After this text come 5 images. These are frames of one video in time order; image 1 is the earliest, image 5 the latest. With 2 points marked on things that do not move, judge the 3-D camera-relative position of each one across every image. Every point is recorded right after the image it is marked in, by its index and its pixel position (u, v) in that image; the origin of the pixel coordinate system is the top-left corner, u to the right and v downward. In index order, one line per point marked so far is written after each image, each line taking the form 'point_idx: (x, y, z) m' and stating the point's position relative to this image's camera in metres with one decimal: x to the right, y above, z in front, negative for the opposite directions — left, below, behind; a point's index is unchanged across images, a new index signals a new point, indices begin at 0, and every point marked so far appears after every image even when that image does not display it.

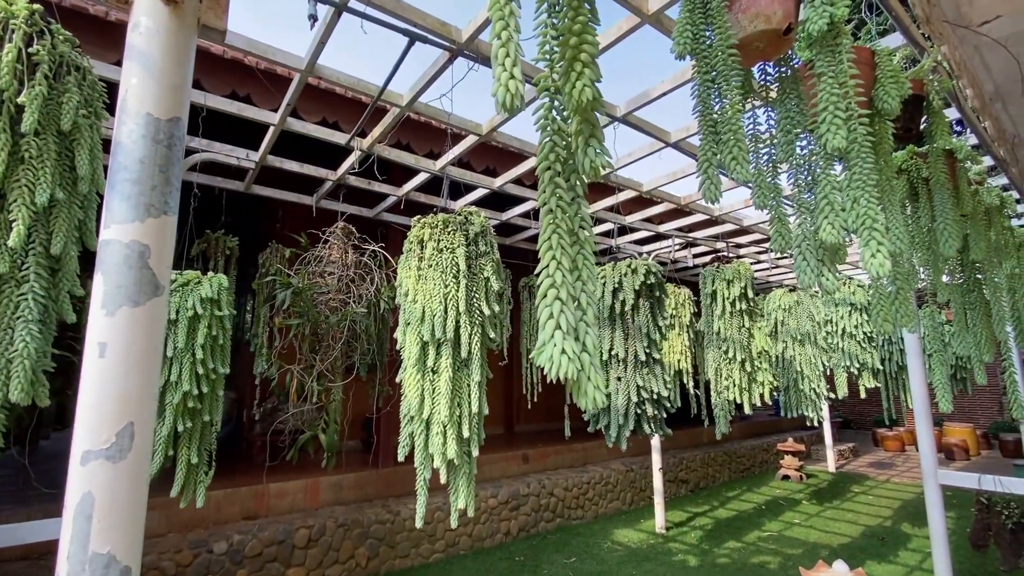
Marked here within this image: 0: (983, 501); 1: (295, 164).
0: (+2.6, -1.2, +2.7) m
1: (-1.2, +0.7, +2.7) m
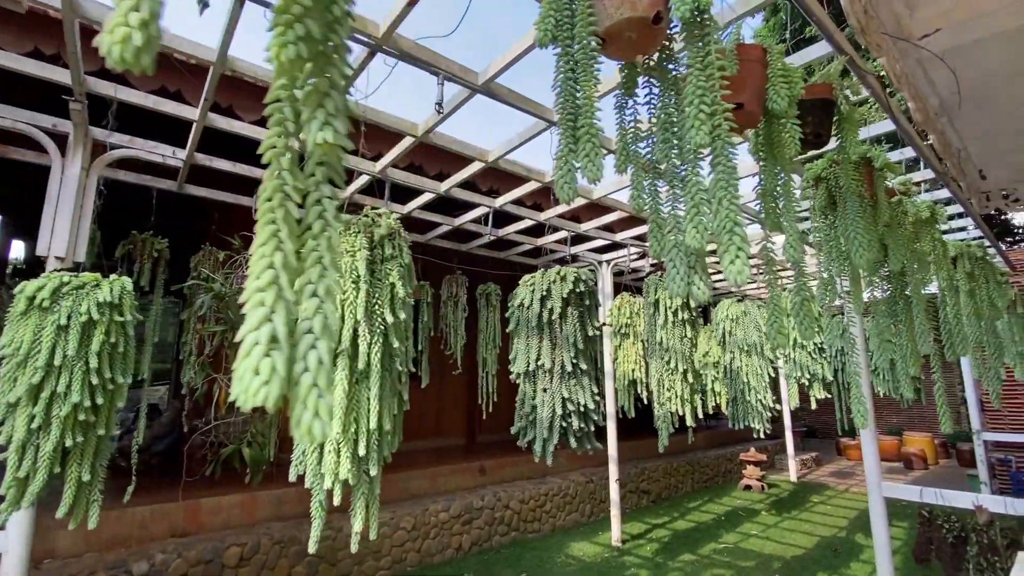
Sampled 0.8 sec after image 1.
0: (+2.3, -1.2, +2.7) m
1: (-1.5, +0.6, +2.5) m
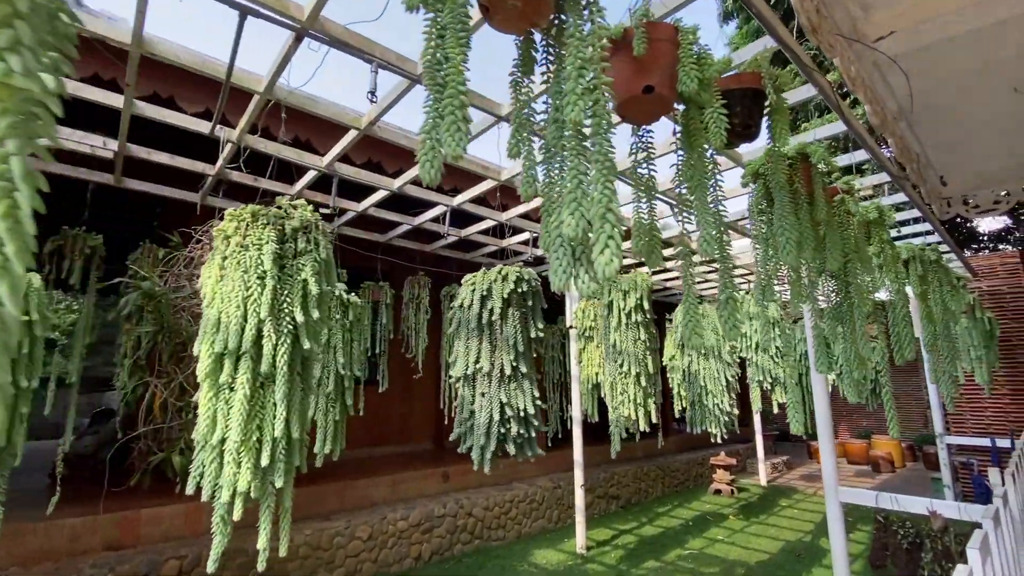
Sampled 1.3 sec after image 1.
0: (+2.0, -1.2, +2.7) m
1: (-1.7, +0.6, +2.4) m
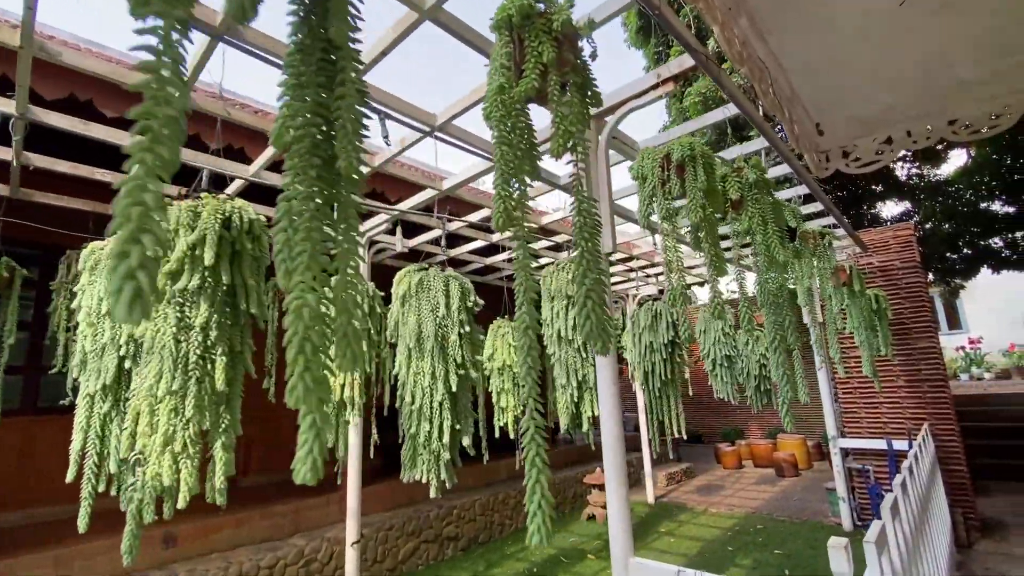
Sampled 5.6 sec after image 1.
0: (+0.6, -1.1, +1.7) m
1: (-3.1, +0.7, +1.1) m
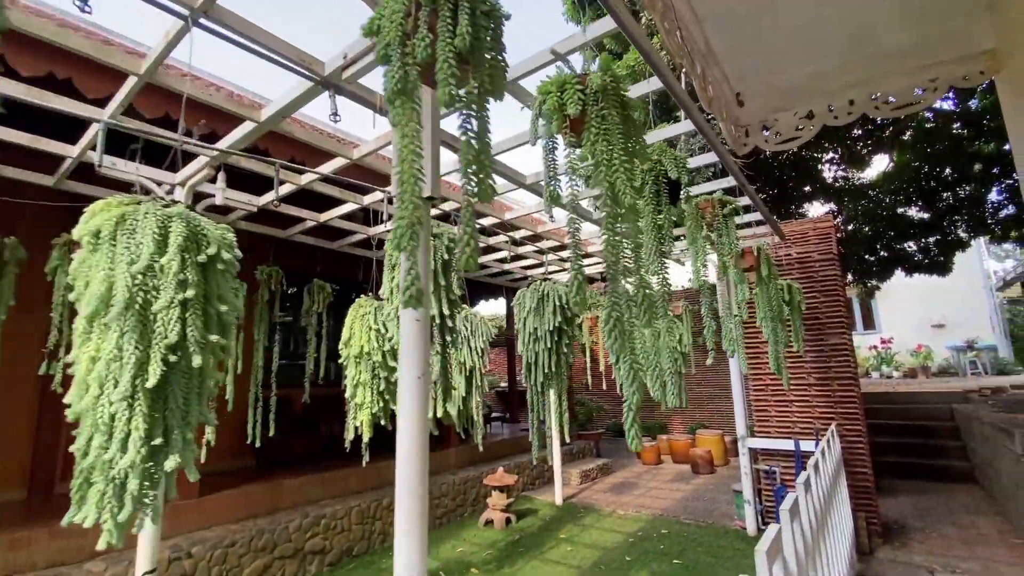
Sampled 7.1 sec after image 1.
0: (0.0, -1.0, +1.2) m
1: (-3.5, +1.0, +0.2) m
